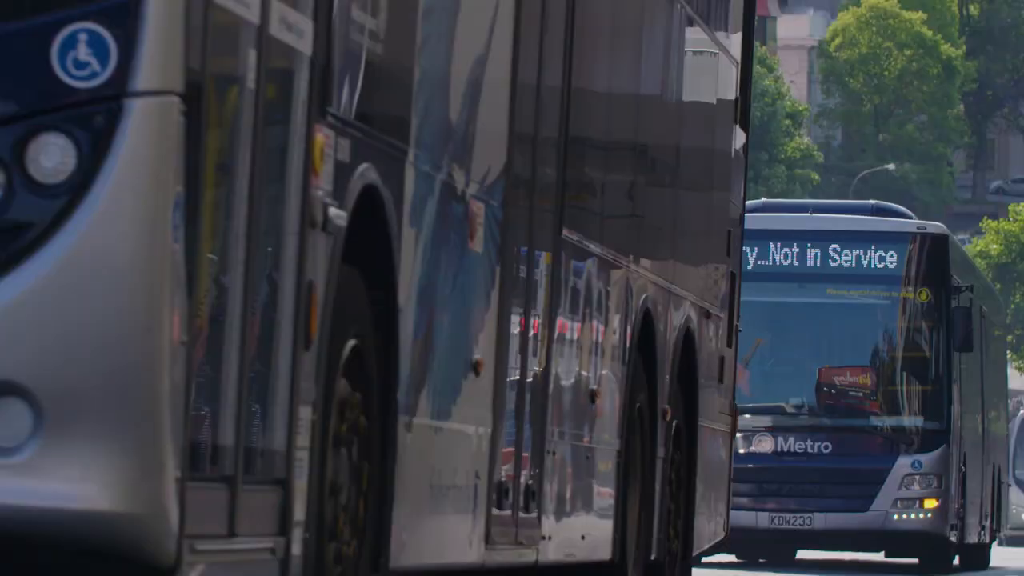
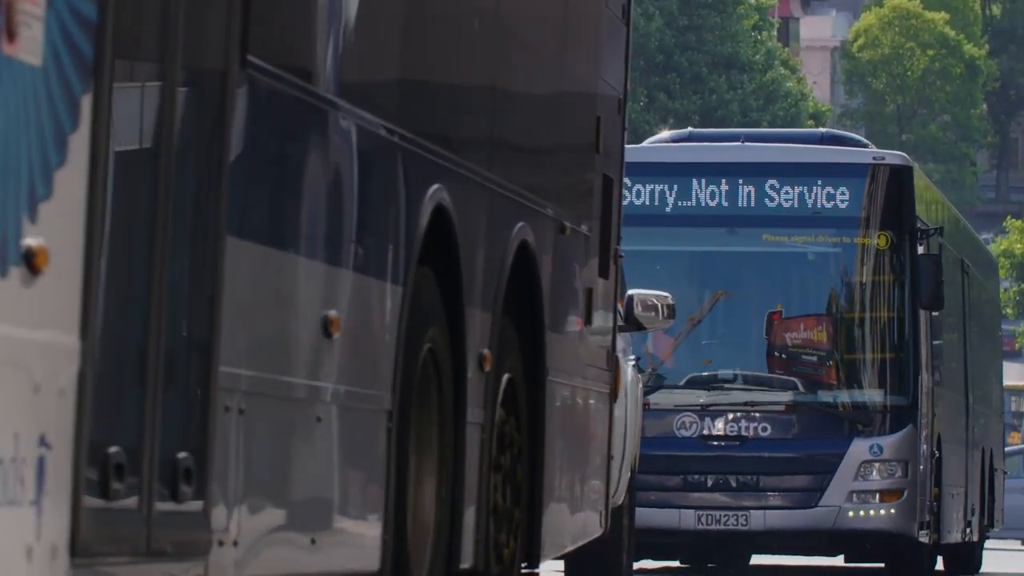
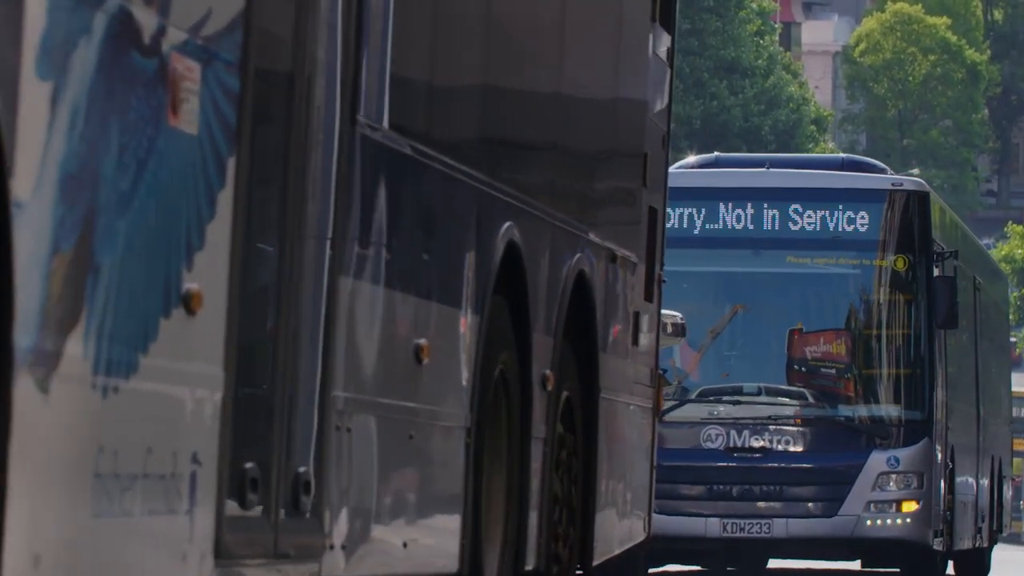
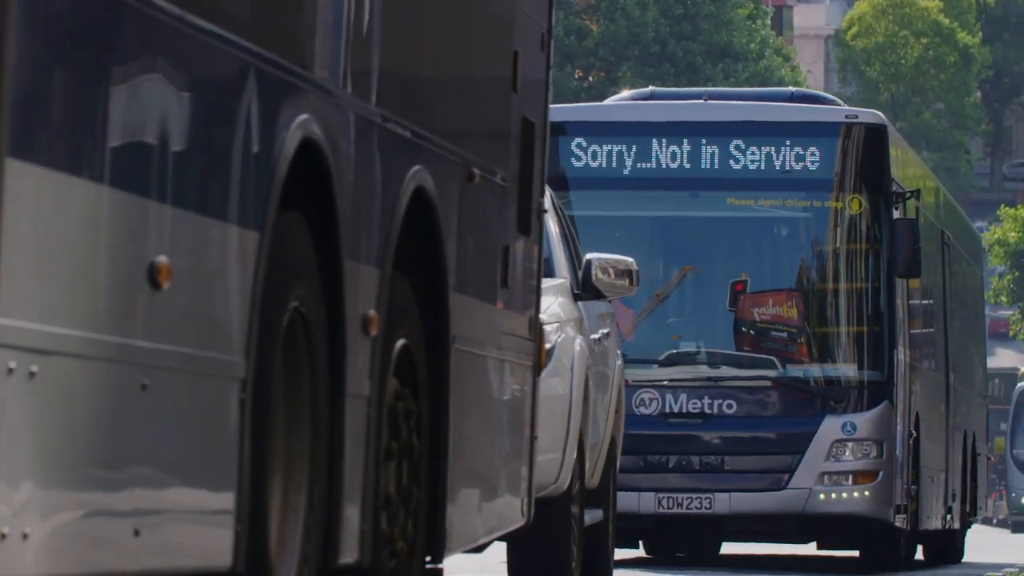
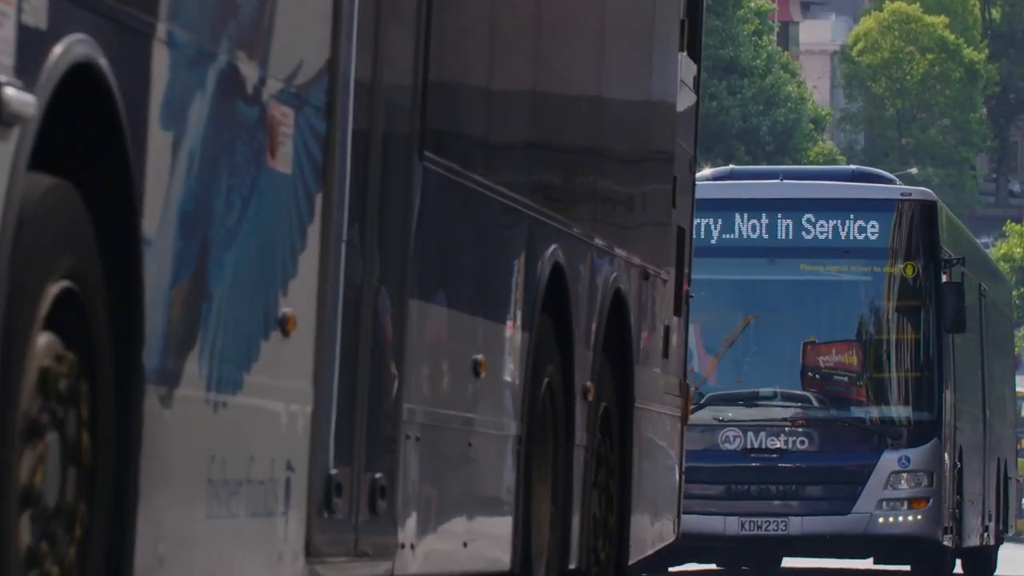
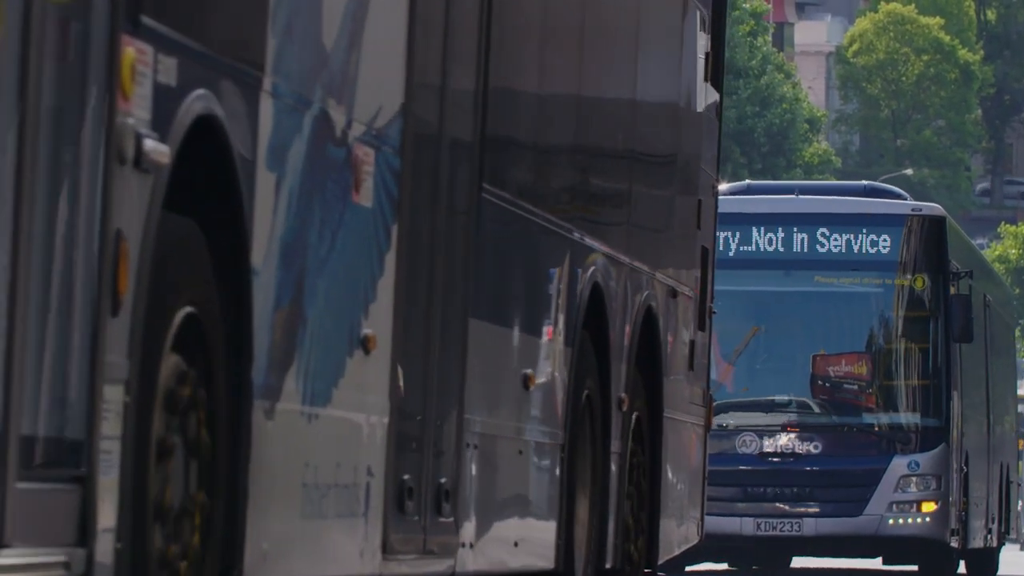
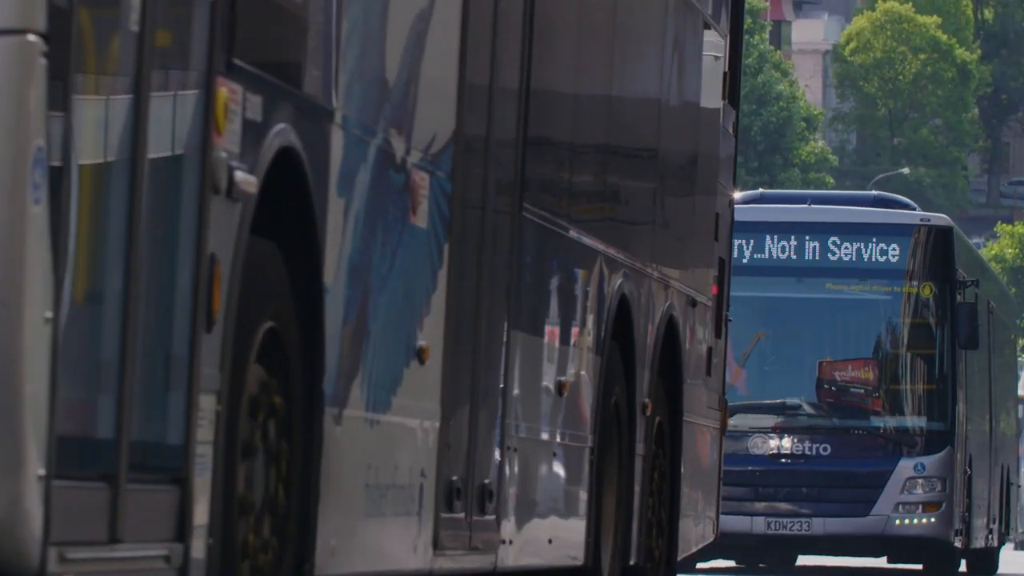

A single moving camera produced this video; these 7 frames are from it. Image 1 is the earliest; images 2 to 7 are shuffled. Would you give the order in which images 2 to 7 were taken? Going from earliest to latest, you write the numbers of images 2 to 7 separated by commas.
7, 6, 5, 3, 2, 4
